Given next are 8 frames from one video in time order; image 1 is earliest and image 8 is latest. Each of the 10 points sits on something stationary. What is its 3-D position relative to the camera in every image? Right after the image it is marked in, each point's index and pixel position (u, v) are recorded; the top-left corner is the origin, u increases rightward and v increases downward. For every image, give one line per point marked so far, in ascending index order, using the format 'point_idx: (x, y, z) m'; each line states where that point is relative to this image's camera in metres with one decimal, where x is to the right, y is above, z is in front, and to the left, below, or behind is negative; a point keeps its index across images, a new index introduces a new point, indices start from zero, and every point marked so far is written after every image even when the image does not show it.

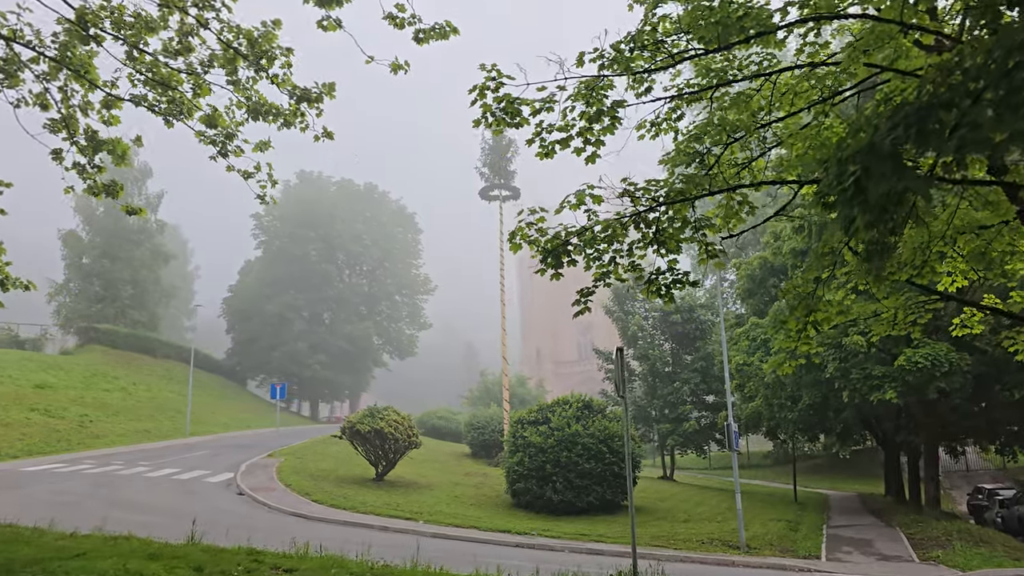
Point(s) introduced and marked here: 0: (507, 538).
0: (-0.1, -4.8, +16.3) m
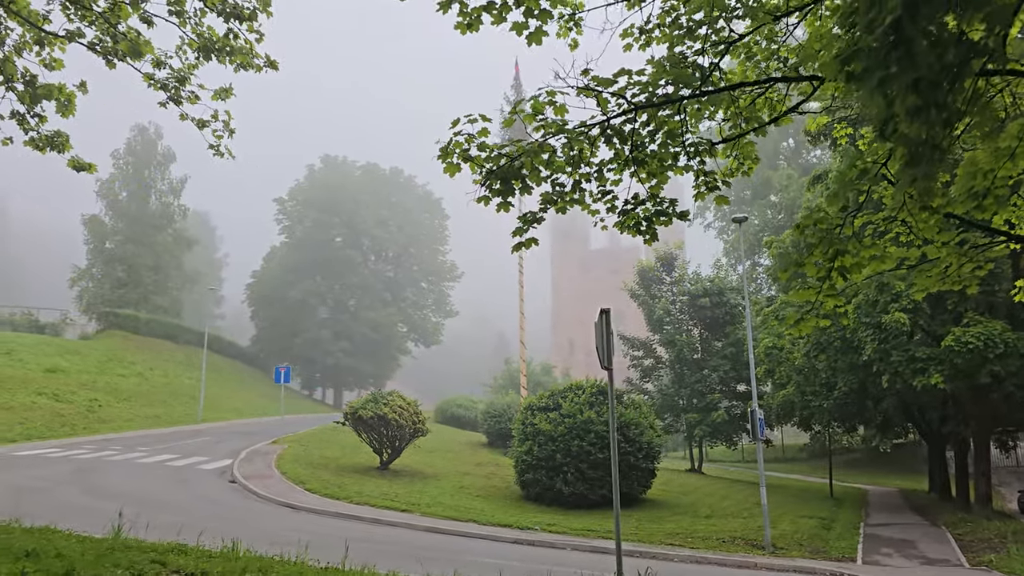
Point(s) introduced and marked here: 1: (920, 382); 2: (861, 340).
0: (-0.2, -4.3, +14.8) m
1: (+7.2, -1.7, +15.0) m
2: (+6.8, -1.0, +16.9) m
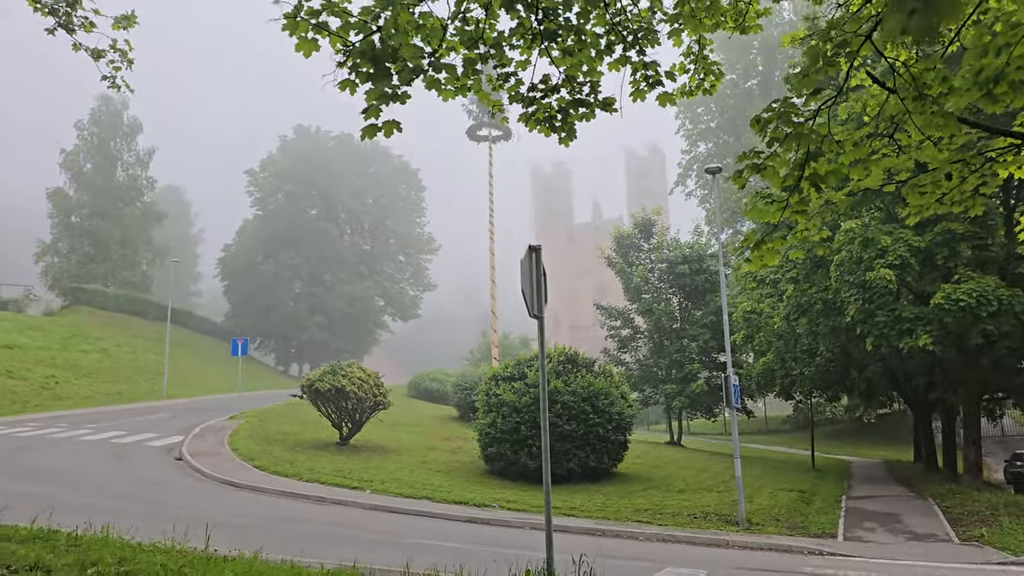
0: (-0.9, -3.6, +13.7) m
1: (+6.4, -0.9, +13.9) m
2: (+6.1, -0.2, +15.8) m
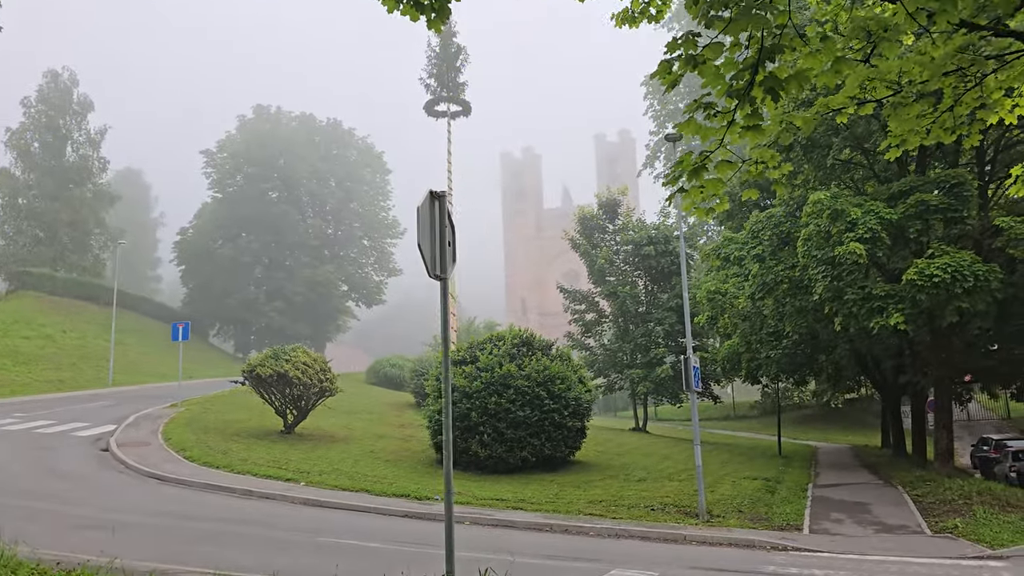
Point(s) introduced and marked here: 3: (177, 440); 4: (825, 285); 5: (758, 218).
0: (-1.7, -3.2, +12.6) m
1: (+5.6, -0.6, +13.0) m
2: (+5.1, +0.2, +14.9) m
3: (-7.1, -3.2, +18.1) m
4: (+5.0, 0.0, +13.8) m
5: (+4.8, +1.4, +16.7) m
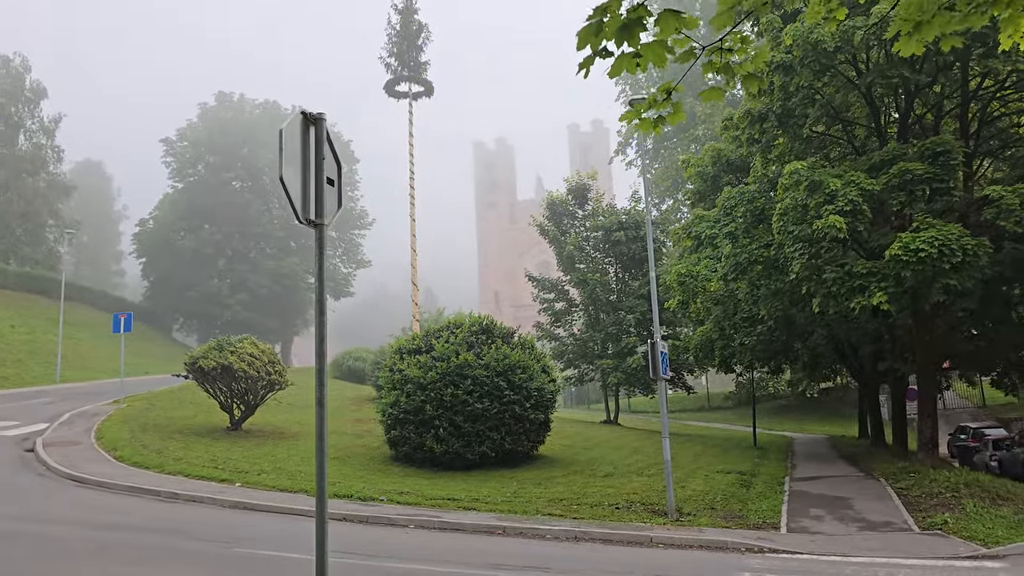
0: (-2.4, -2.9, +11.5) m
1: (+4.9, -0.2, +12.0) m
2: (+4.4, +0.5, +13.9) m
3: (-7.9, -3.0, +16.8) m
4: (+4.3, +0.4, +12.8) m
5: (+4.0, +1.7, +15.7) m
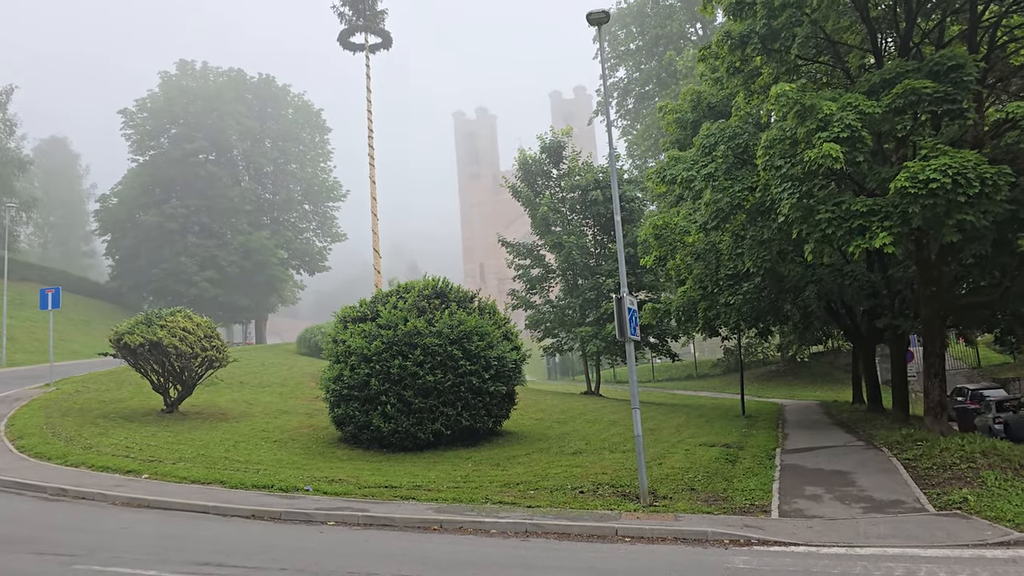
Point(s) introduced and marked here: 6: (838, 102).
0: (-3.0, -2.4, +9.7) m
1: (+4.2, +0.5, +10.3) m
2: (+3.7, +1.3, +12.1) m
3: (-8.6, -2.4, +15.0) m
4: (+3.6, +1.1, +11.0) m
5: (+3.2, +2.5, +13.9) m
6: (+4.1, +2.3, +10.7) m
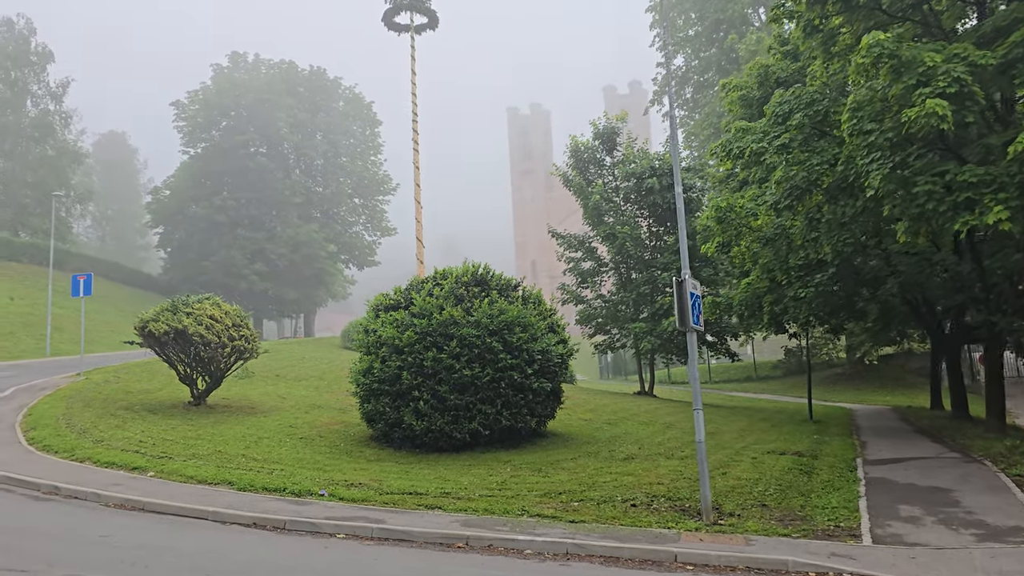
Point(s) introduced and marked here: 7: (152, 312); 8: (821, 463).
0: (-2.6, -2.2, +8.6) m
1: (+4.6, +0.6, +8.7) m
2: (+4.2, +1.4, +10.5) m
3: (-7.9, -2.1, +14.2) m
4: (+4.1, +1.3, +9.4) m
5: (+3.9, +2.7, +12.3) m
6: (+4.6, +2.5, +9.1) m
7: (-6.7, -0.4, +15.8) m
8: (+4.1, -2.3, +11.3) m
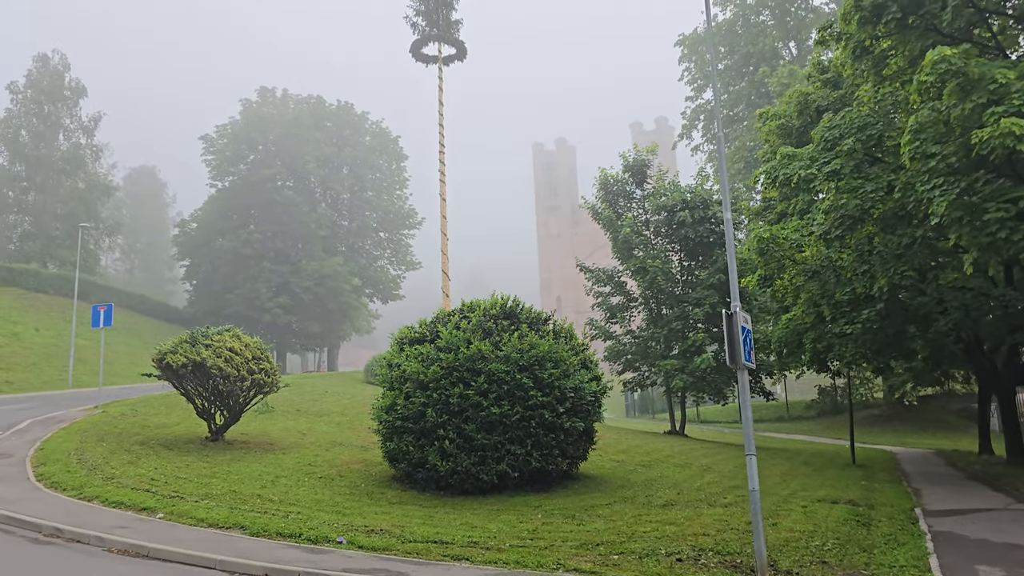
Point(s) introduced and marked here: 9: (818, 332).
0: (-2.3, -2.5, +7.9) m
1: (+5.0, +0.3, +8.0) m
2: (+4.6, +1.0, +9.8) m
3: (-7.4, -2.6, +13.7) m
4: (+4.5, +0.9, +8.7) m
5: (+4.4, +2.2, +11.7) m
6: (+4.9, +2.1, +8.5) m
7: (-6.1, -1.0, +15.3) m
8: (+4.5, -2.8, +10.5) m
9: (+5.4, -0.8, +15.1) m
